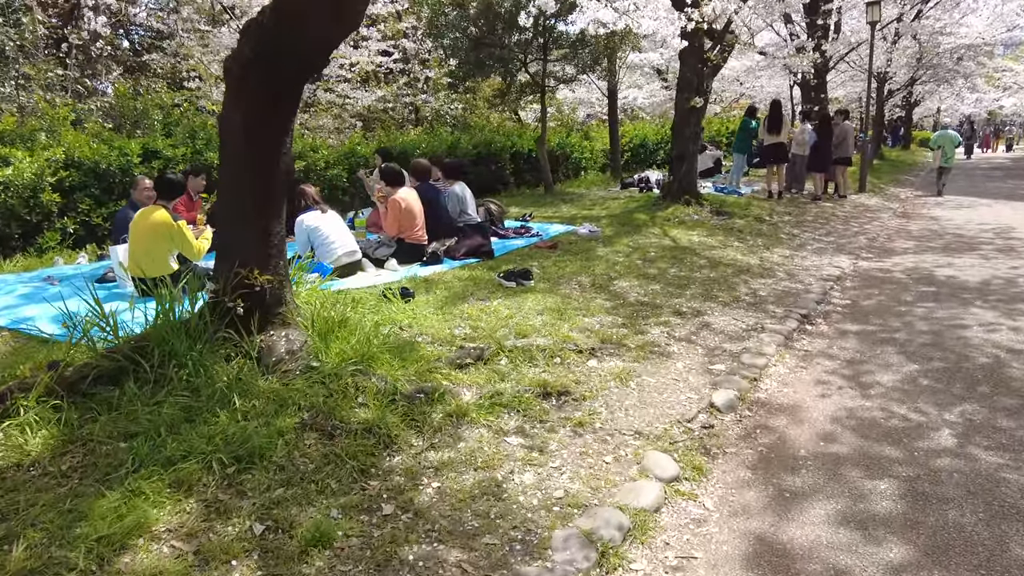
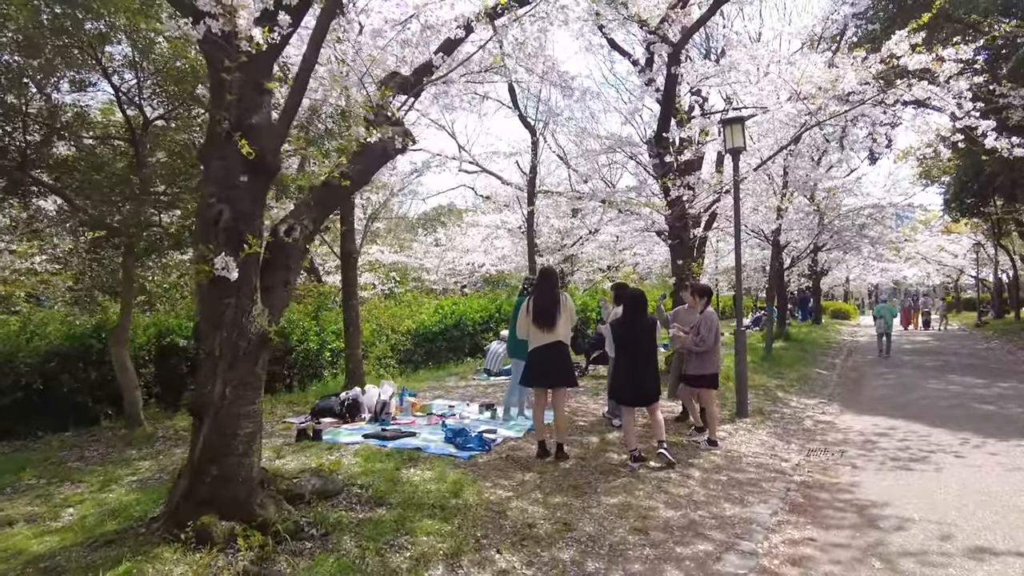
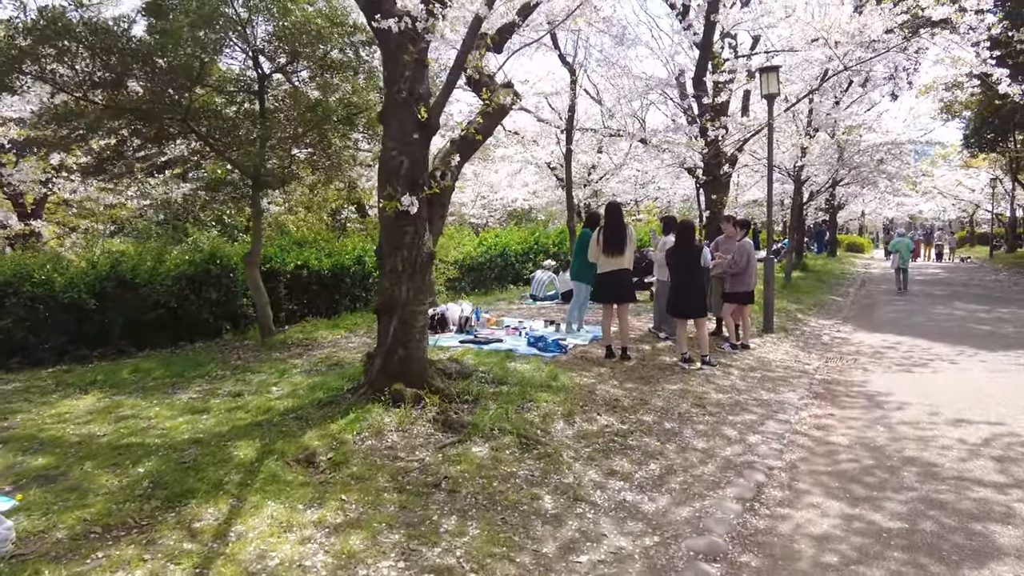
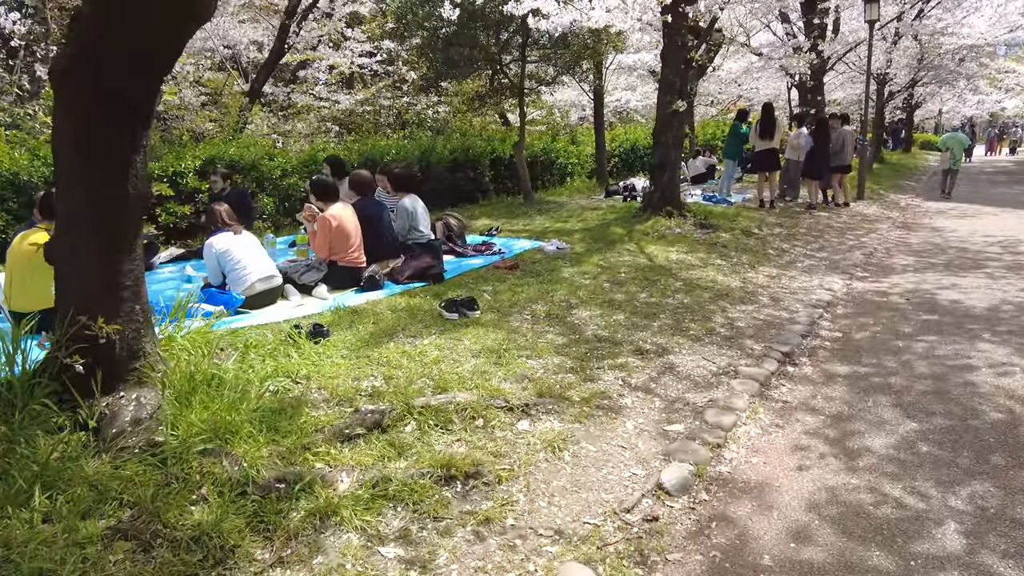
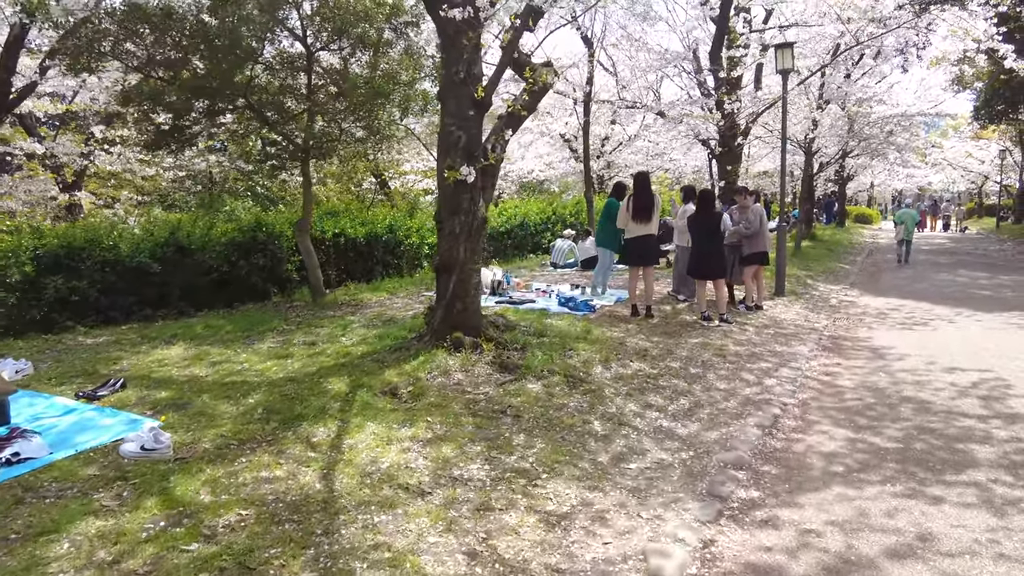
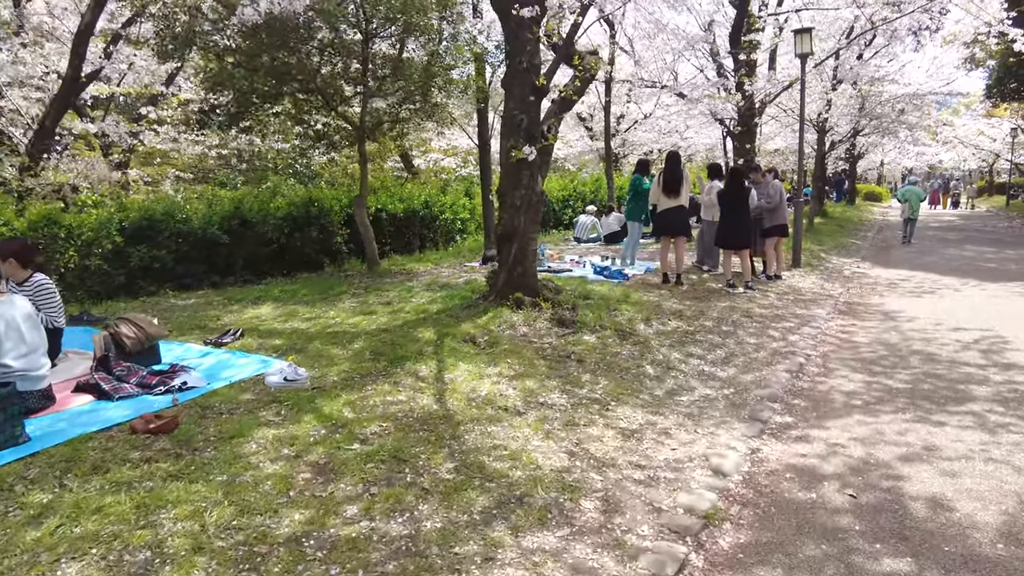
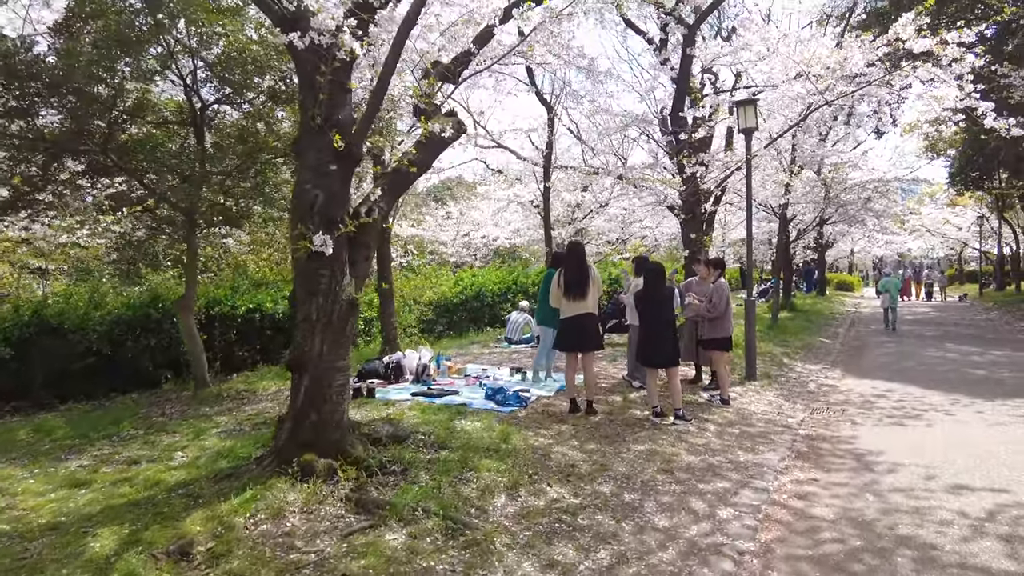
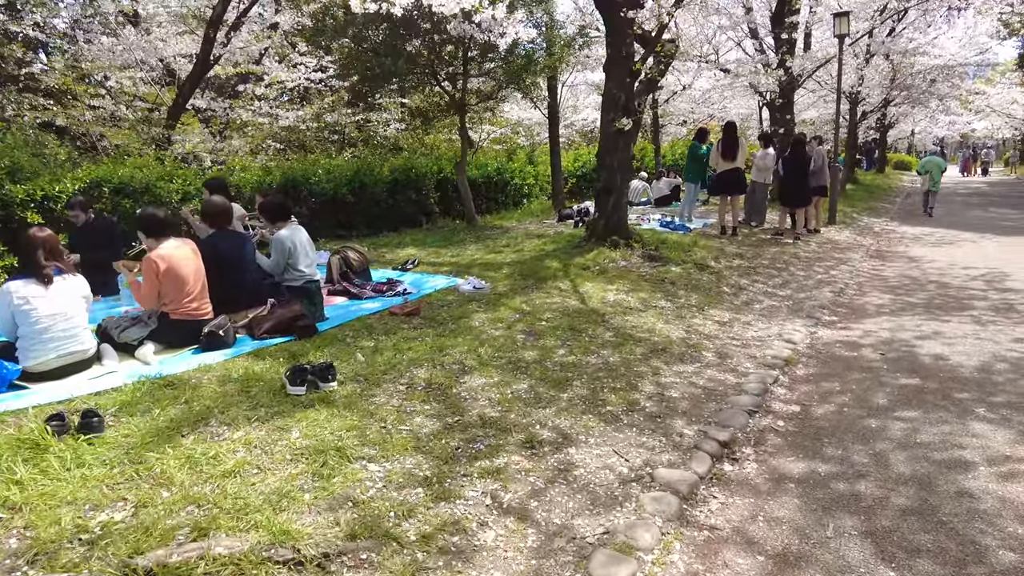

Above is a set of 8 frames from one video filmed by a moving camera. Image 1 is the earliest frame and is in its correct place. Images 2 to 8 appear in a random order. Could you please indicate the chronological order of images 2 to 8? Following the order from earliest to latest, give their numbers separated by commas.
4, 8, 6, 5, 3, 7, 2
